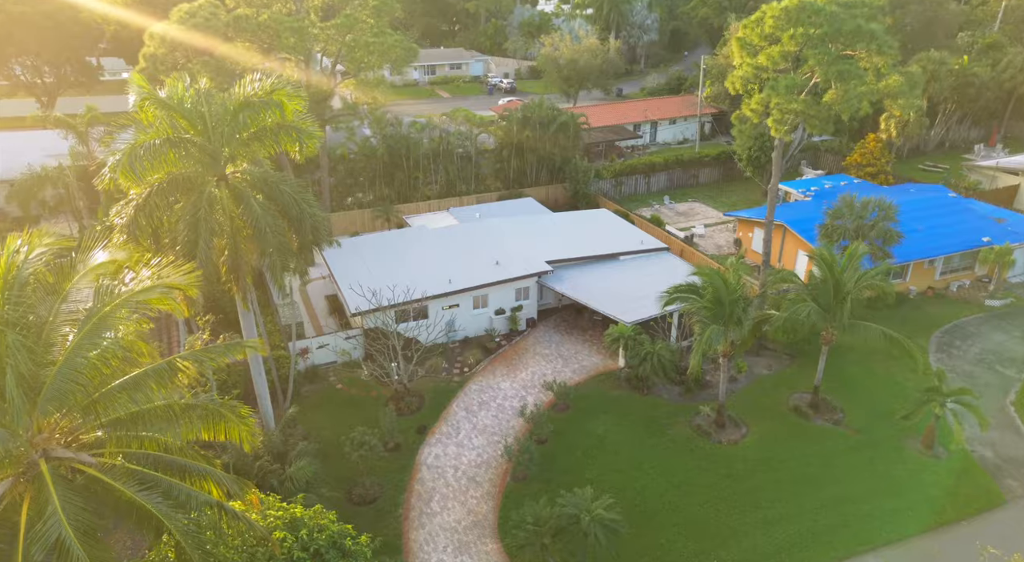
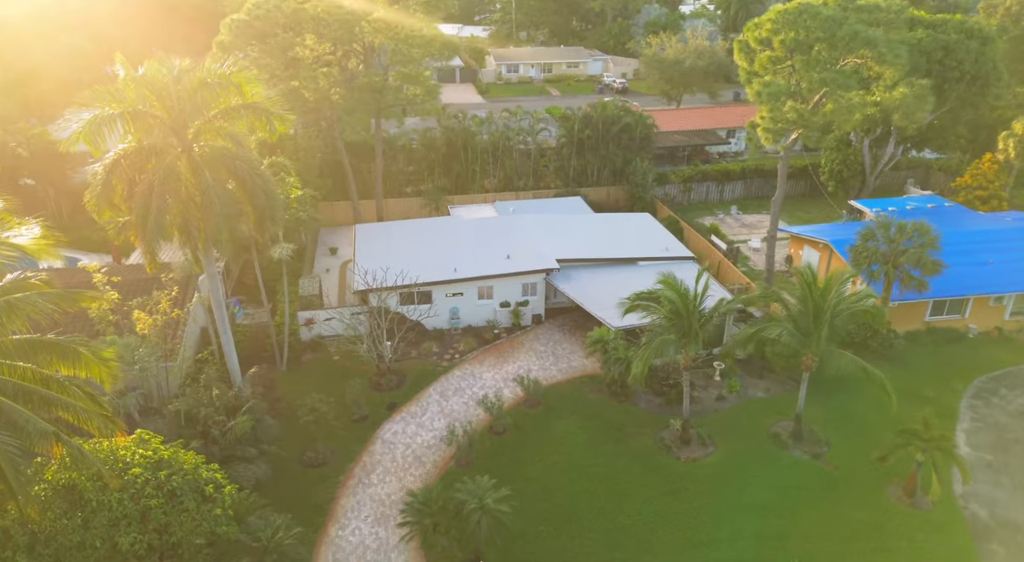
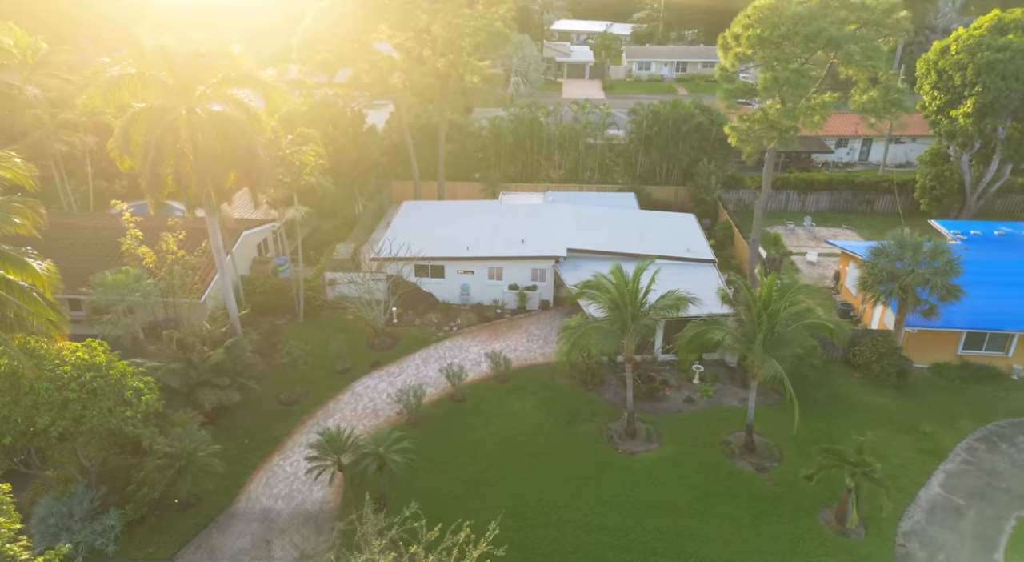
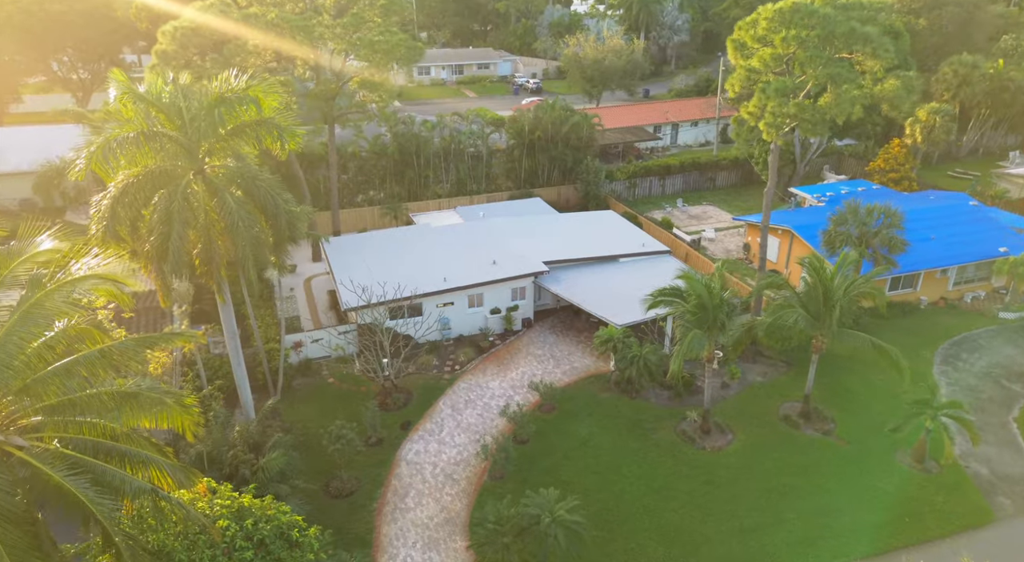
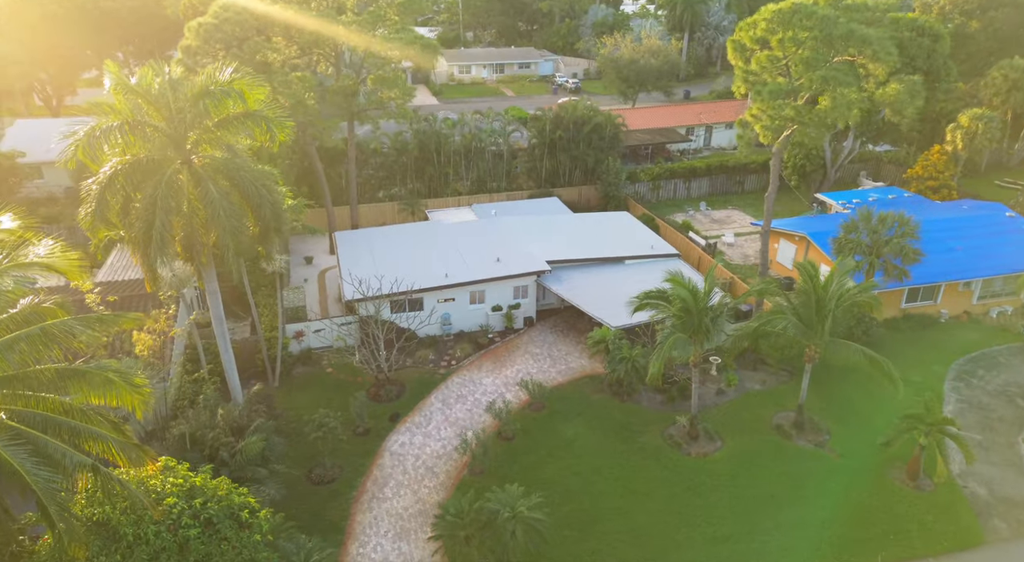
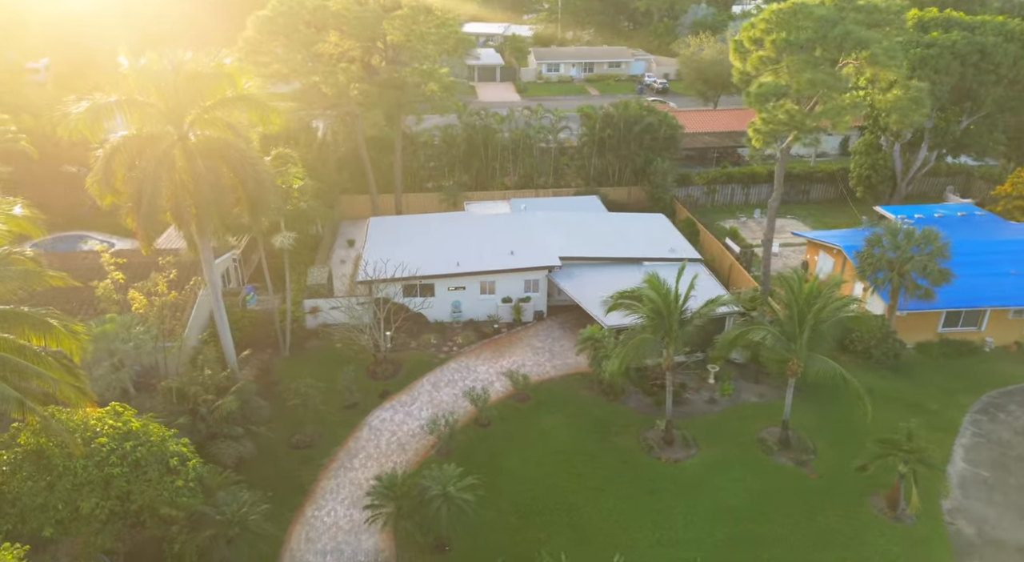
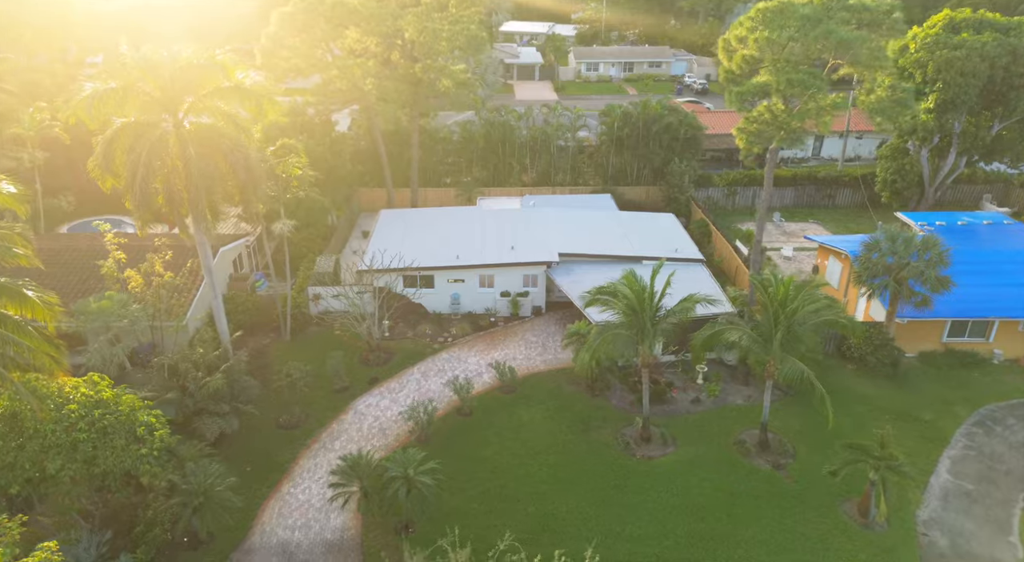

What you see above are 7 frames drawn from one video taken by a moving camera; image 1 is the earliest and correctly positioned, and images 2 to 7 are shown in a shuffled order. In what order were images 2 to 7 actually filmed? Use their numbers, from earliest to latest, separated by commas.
4, 5, 2, 6, 7, 3
